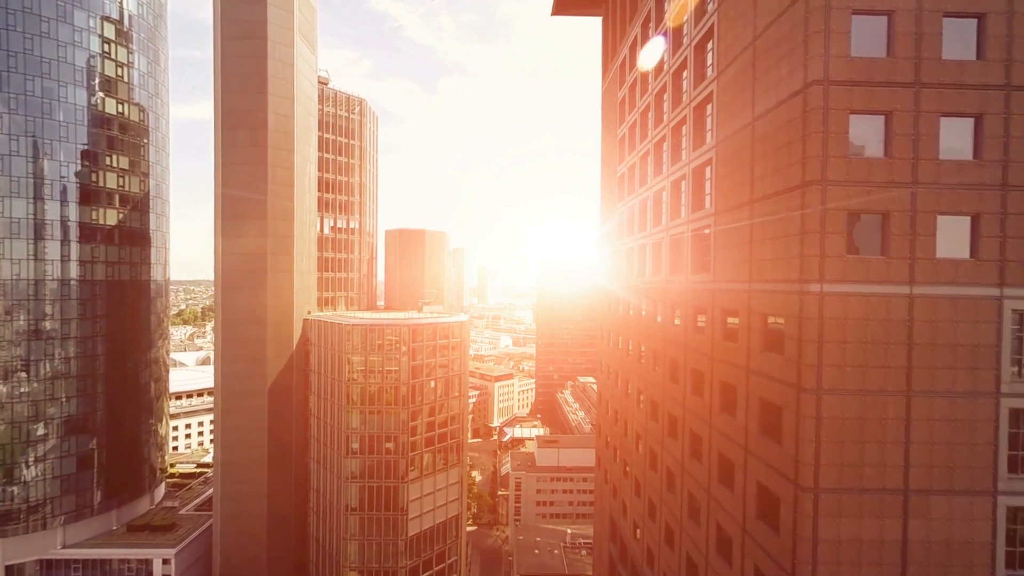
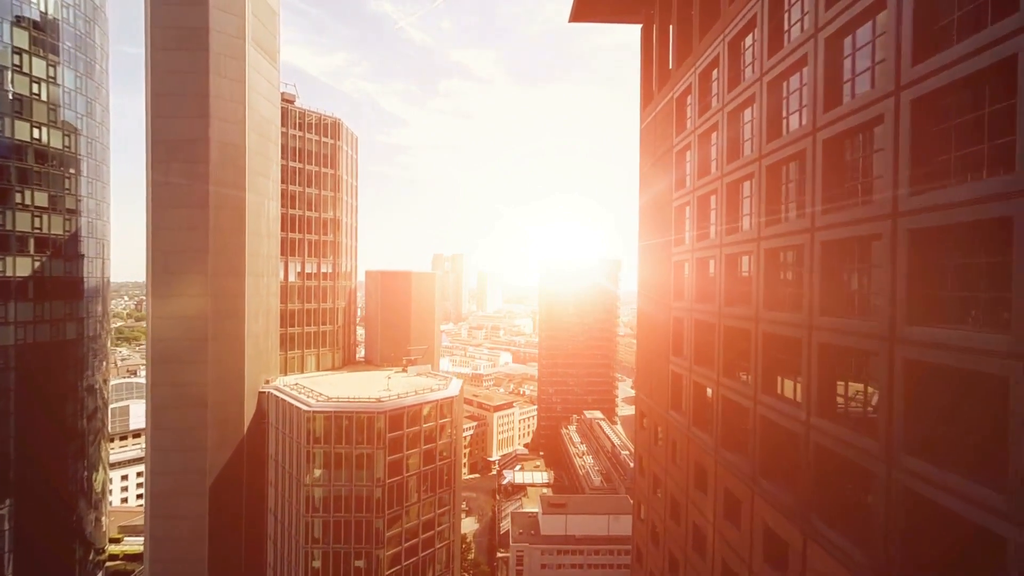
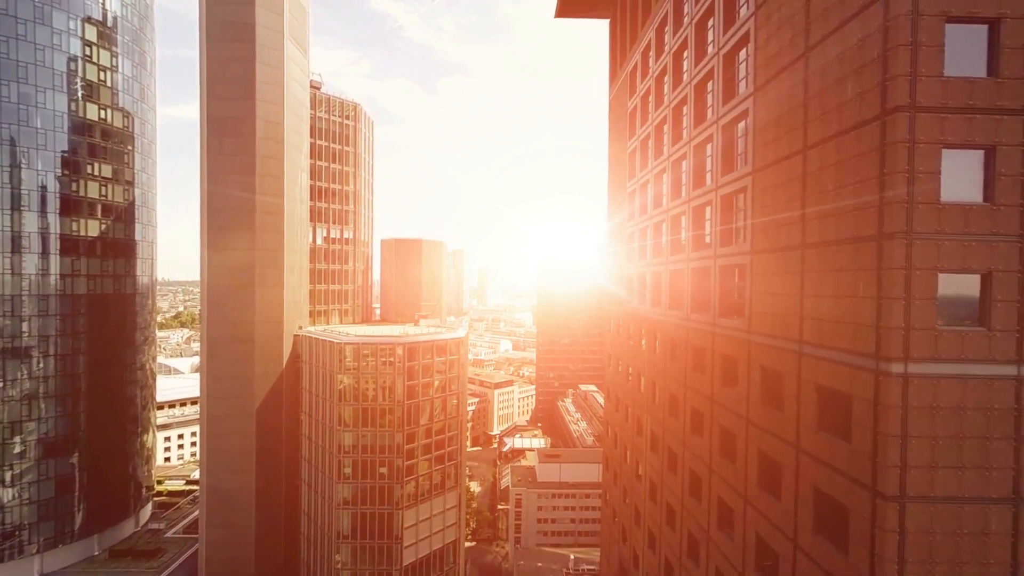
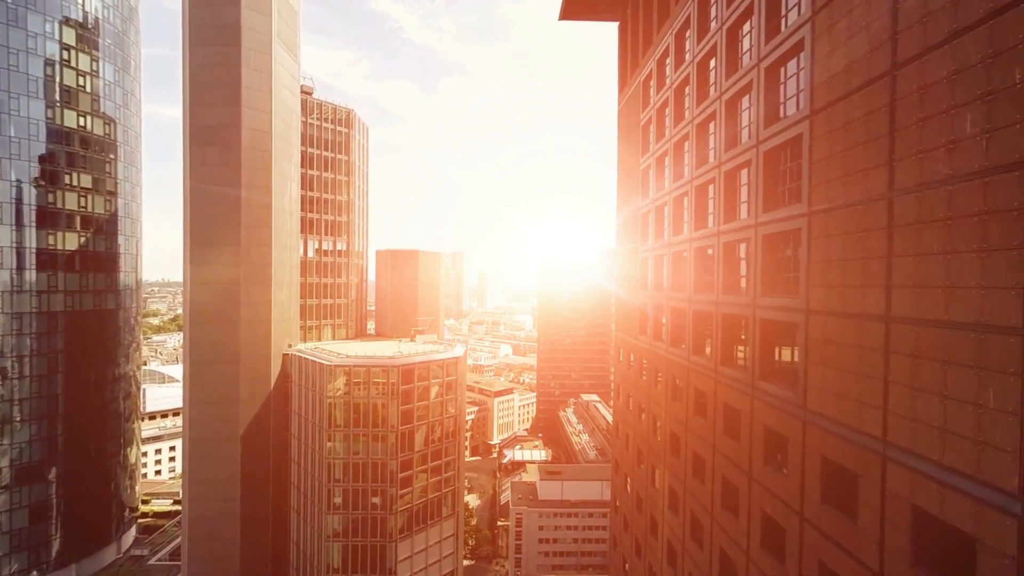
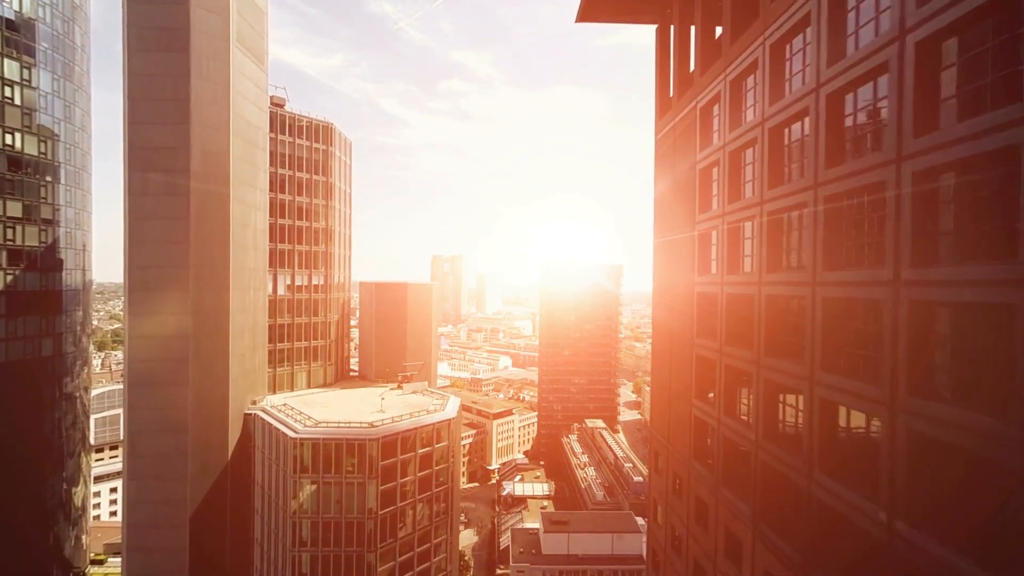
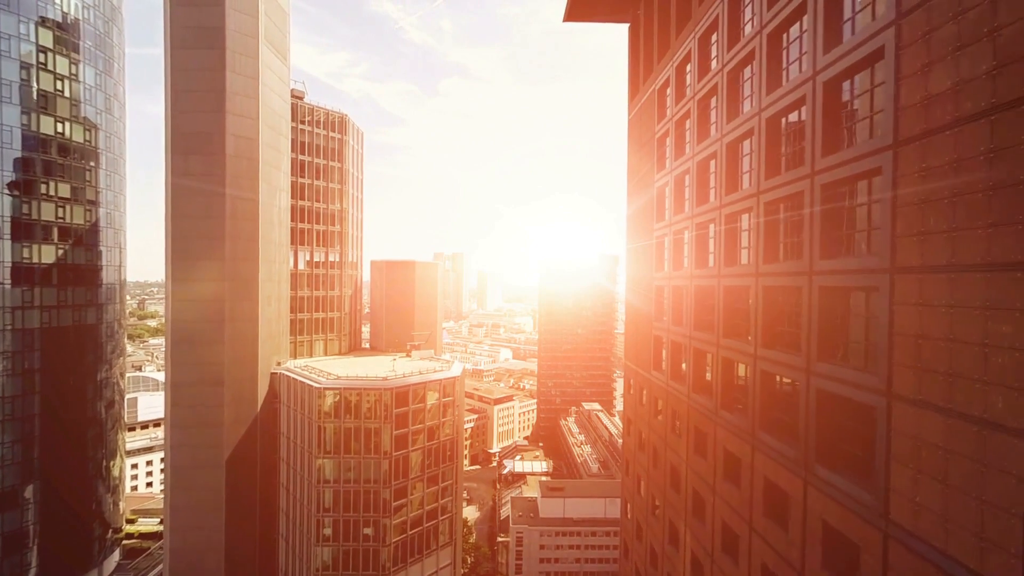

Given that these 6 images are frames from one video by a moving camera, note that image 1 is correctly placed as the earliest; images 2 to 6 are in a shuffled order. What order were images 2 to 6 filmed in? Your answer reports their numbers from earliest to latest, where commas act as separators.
3, 4, 6, 2, 5
